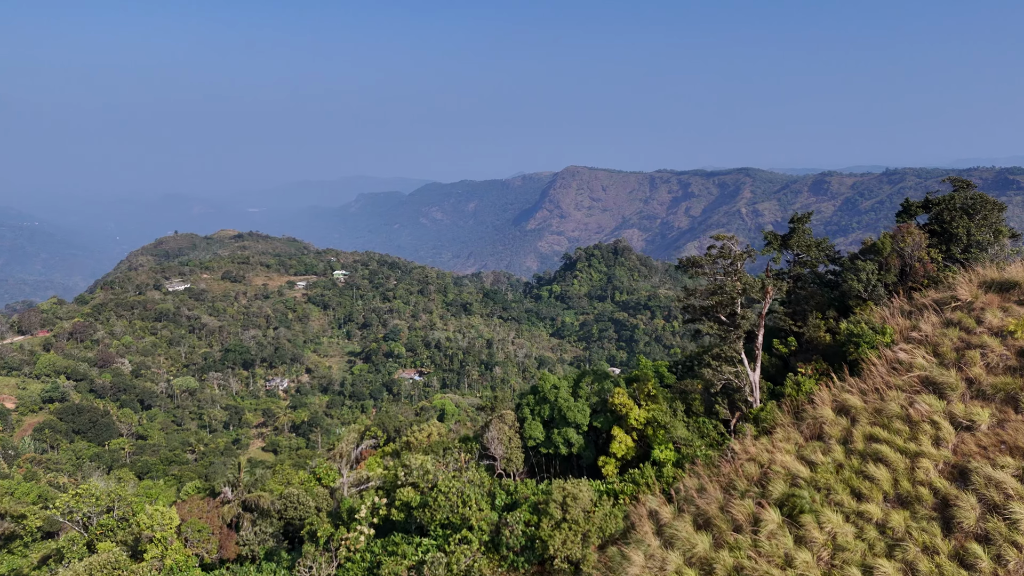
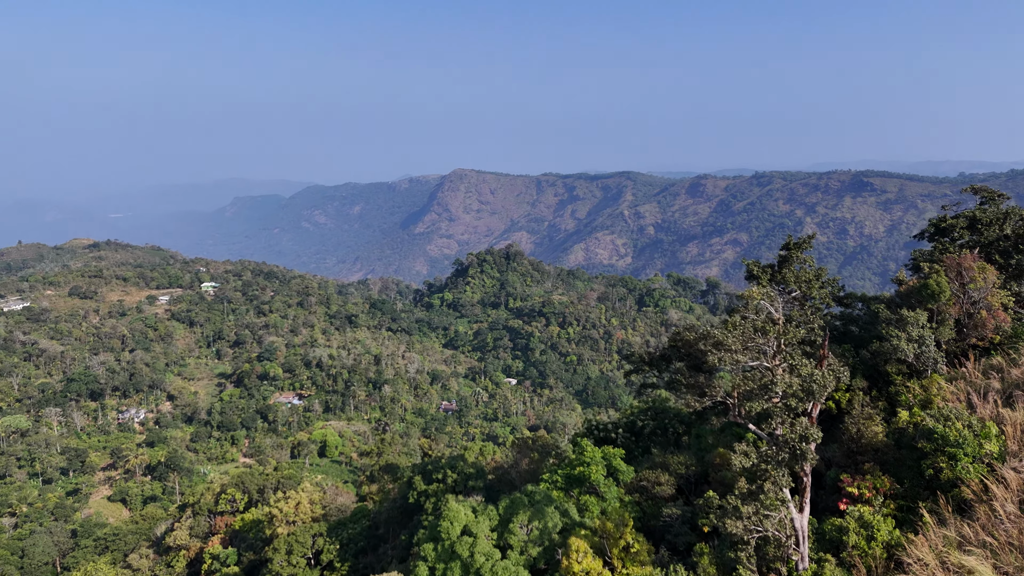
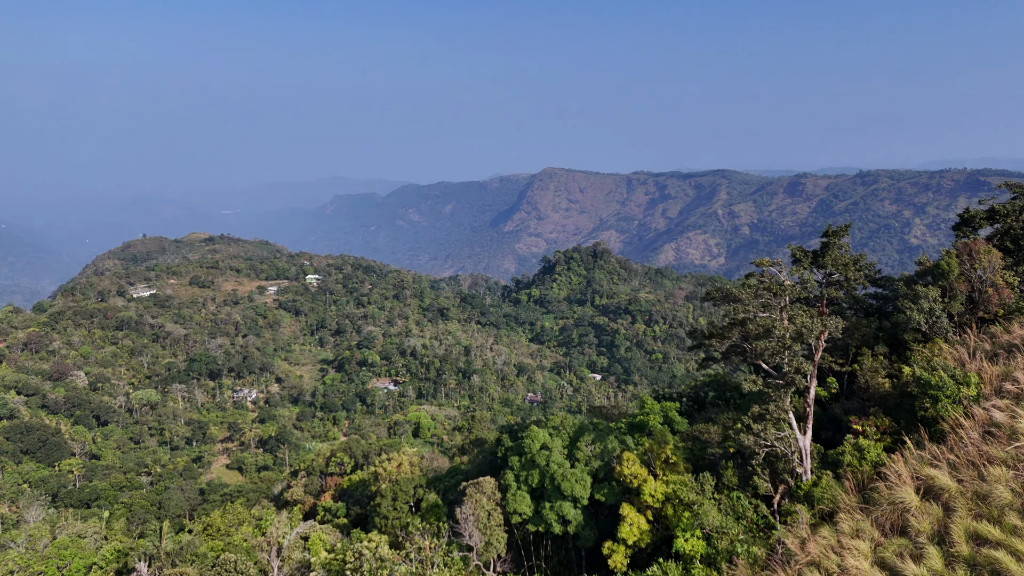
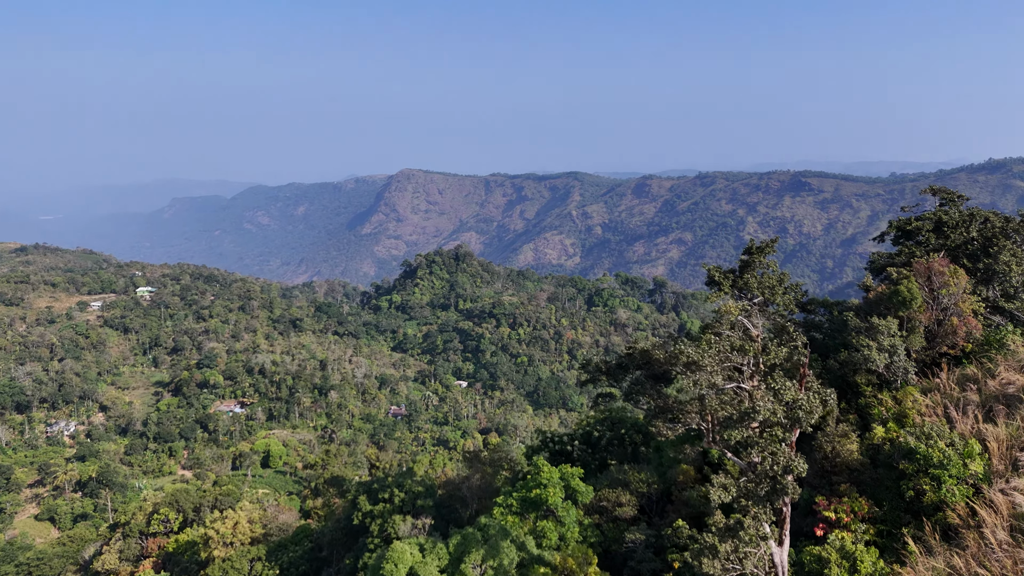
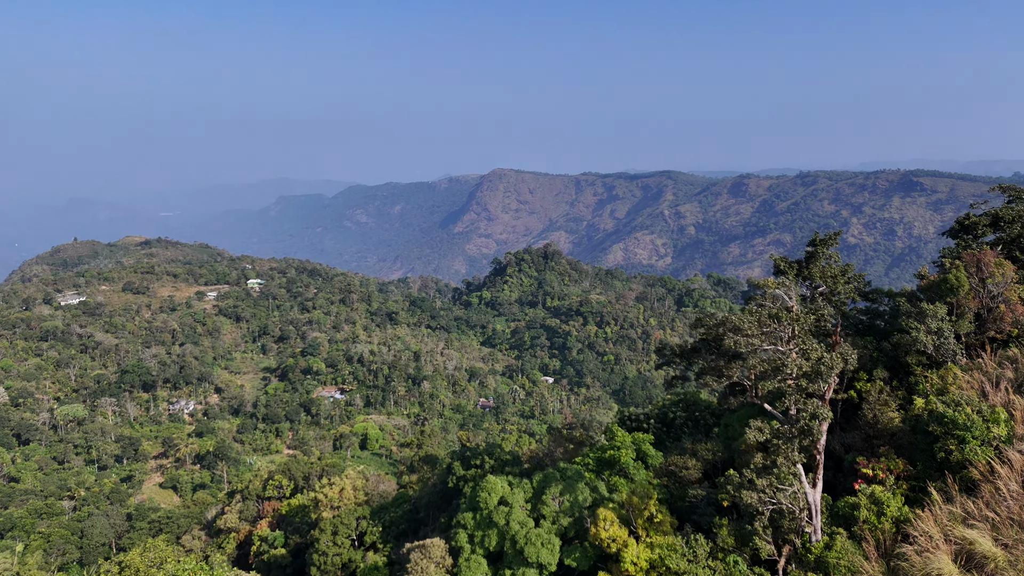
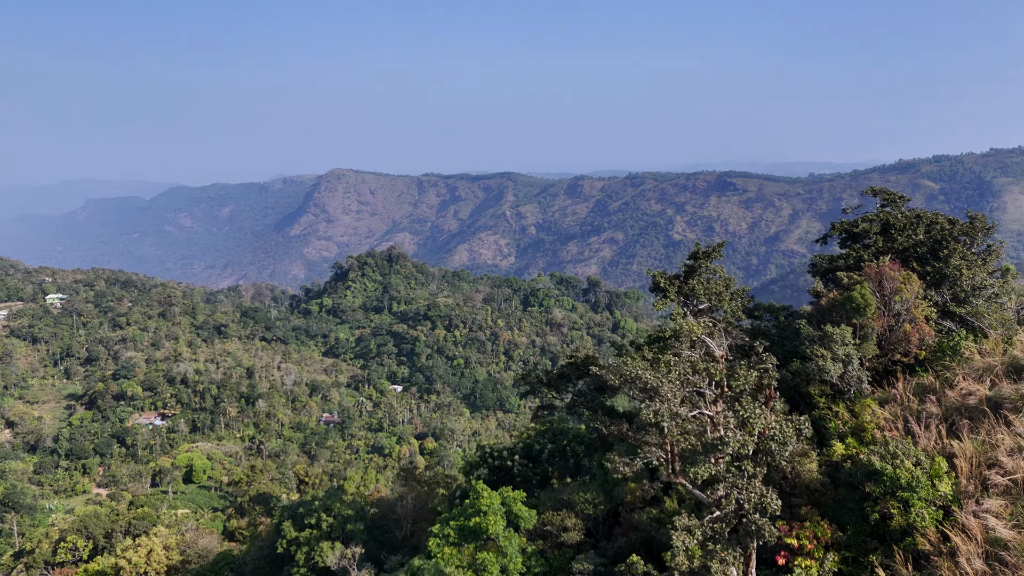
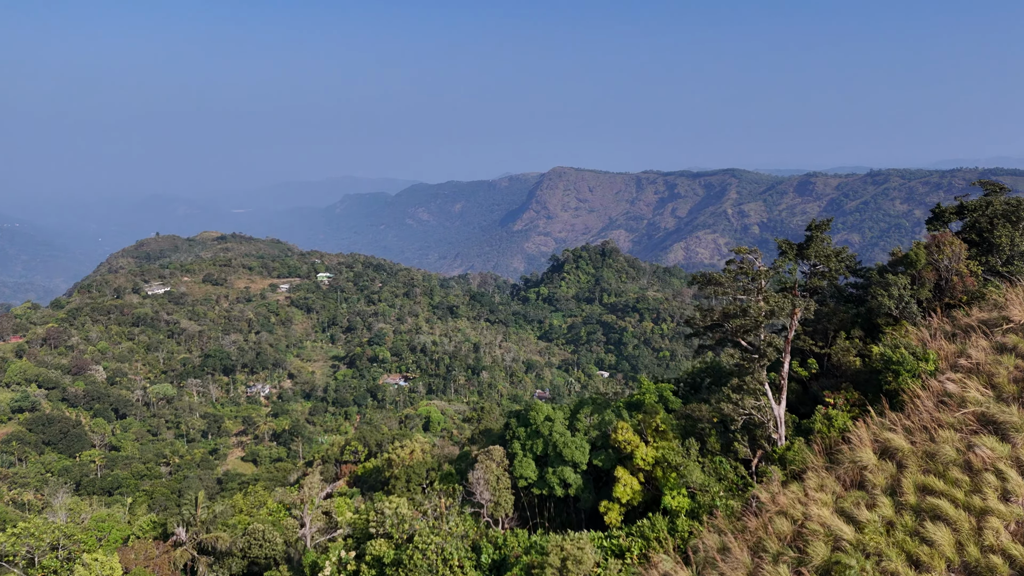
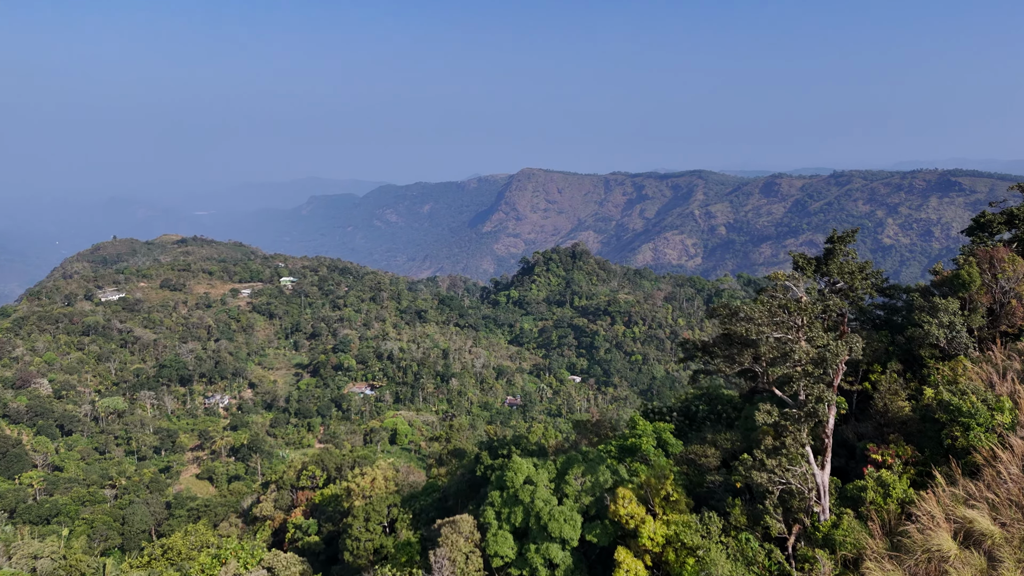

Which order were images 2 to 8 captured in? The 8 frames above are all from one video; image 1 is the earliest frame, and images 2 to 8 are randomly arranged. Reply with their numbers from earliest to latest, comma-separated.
7, 3, 8, 5, 2, 4, 6
